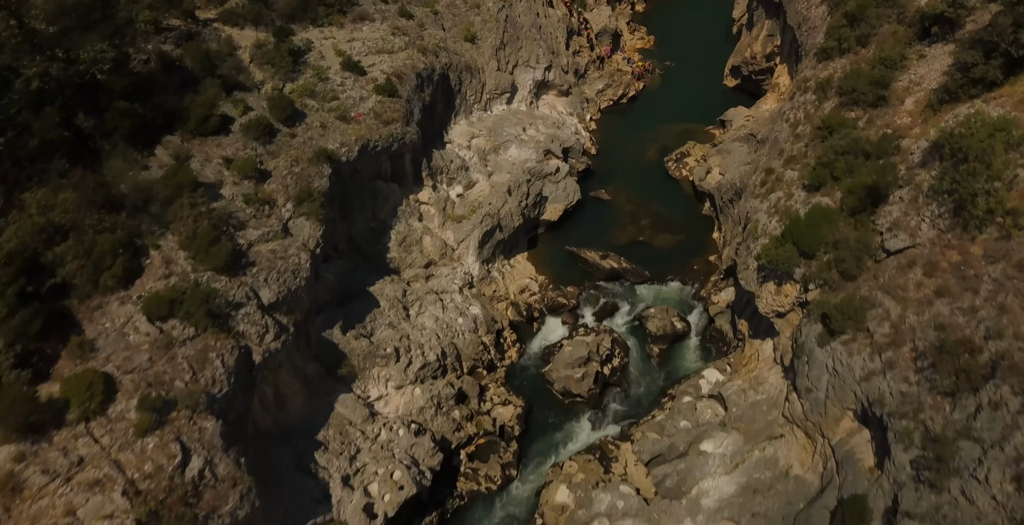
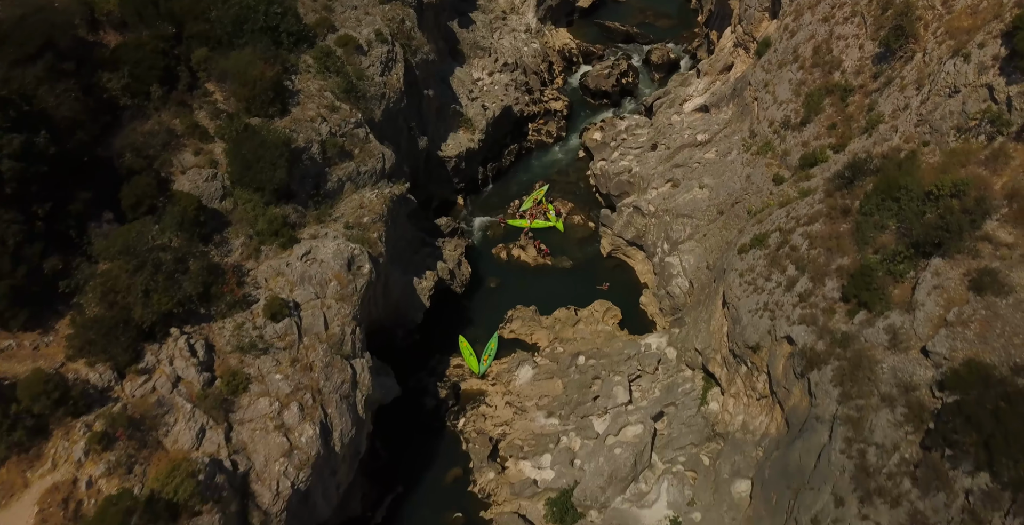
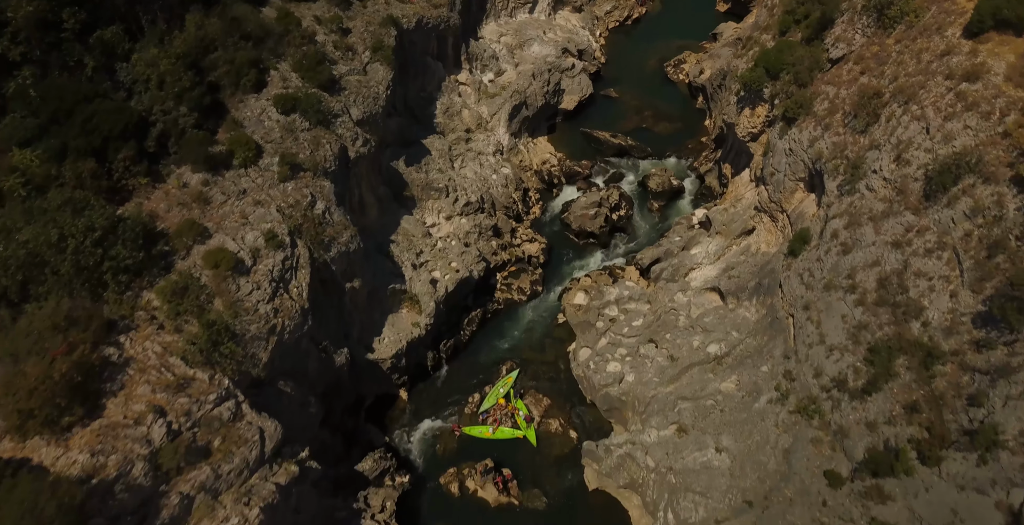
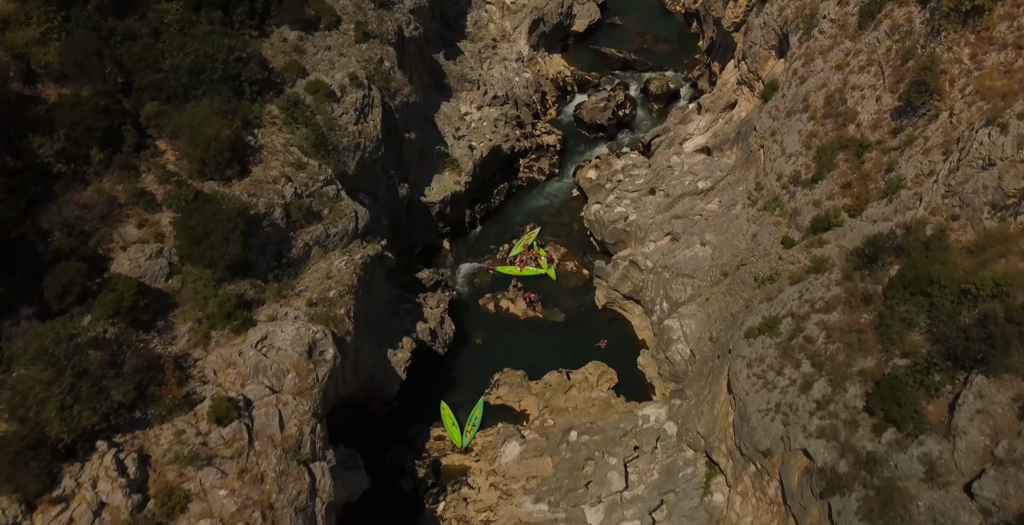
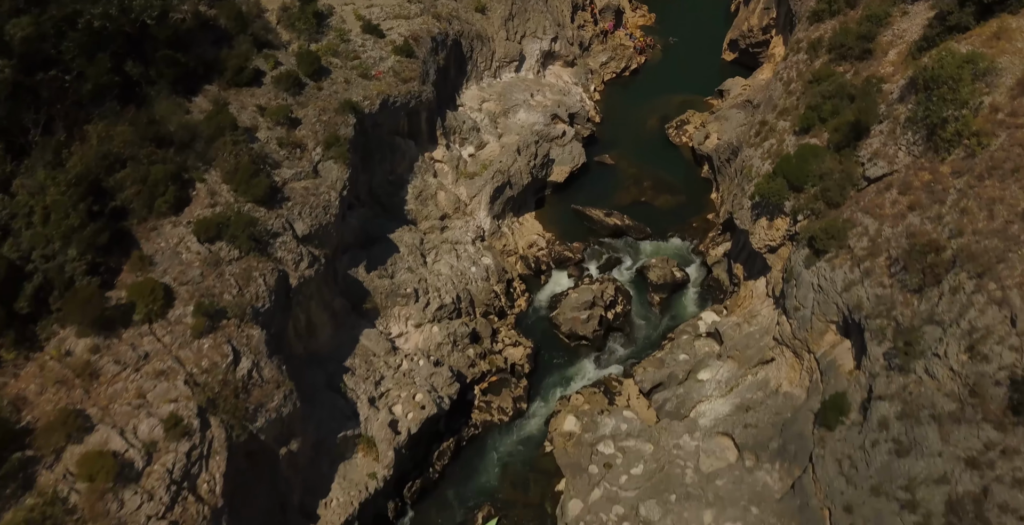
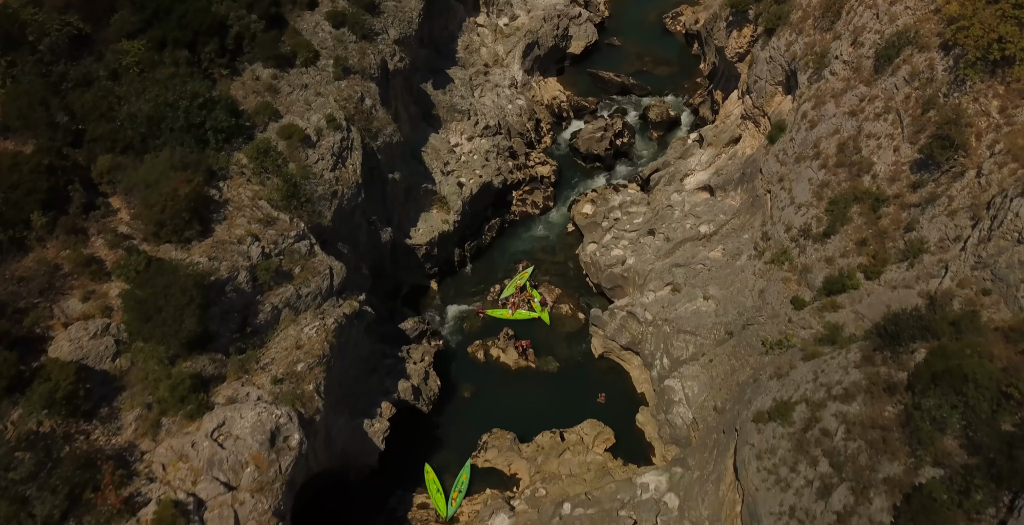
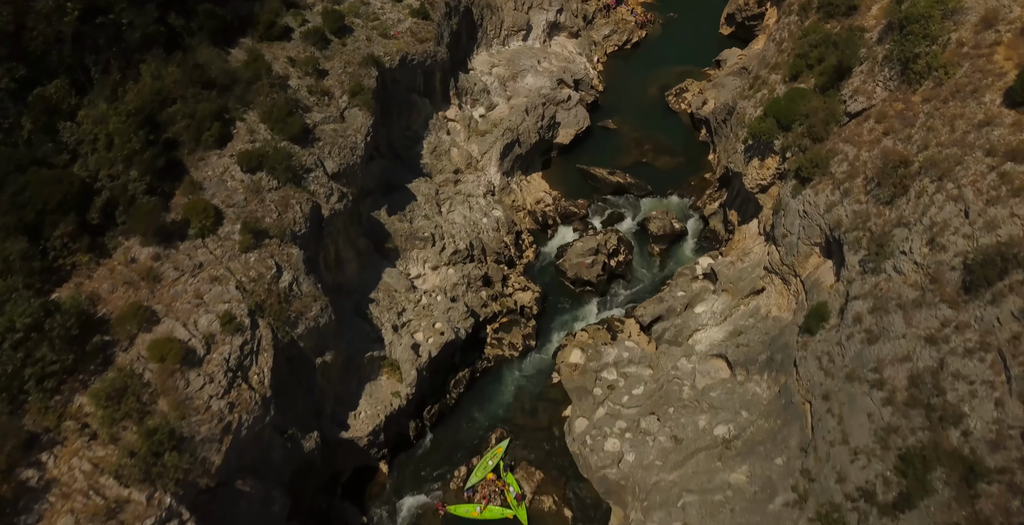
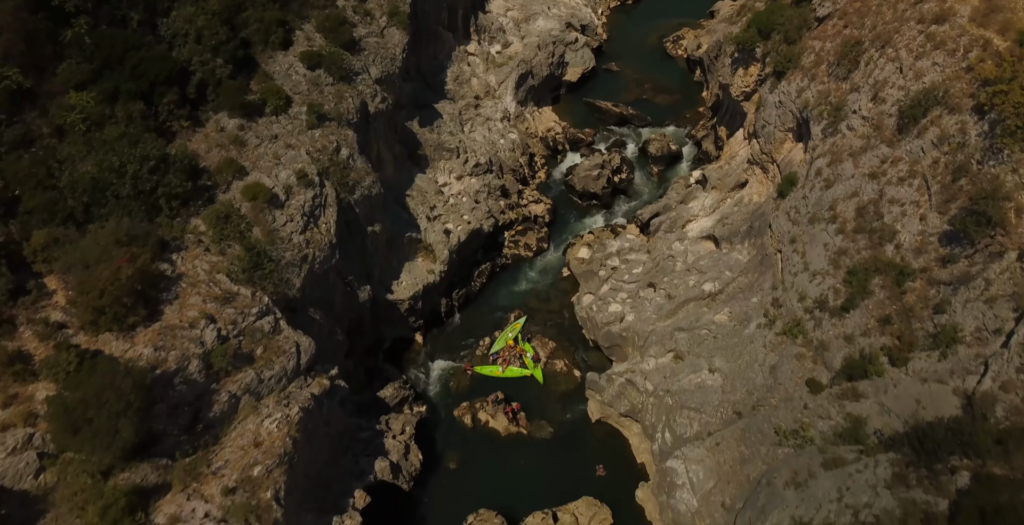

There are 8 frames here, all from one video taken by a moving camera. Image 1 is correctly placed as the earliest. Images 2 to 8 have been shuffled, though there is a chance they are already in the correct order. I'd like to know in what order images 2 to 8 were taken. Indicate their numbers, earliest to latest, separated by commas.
5, 7, 3, 8, 6, 4, 2
